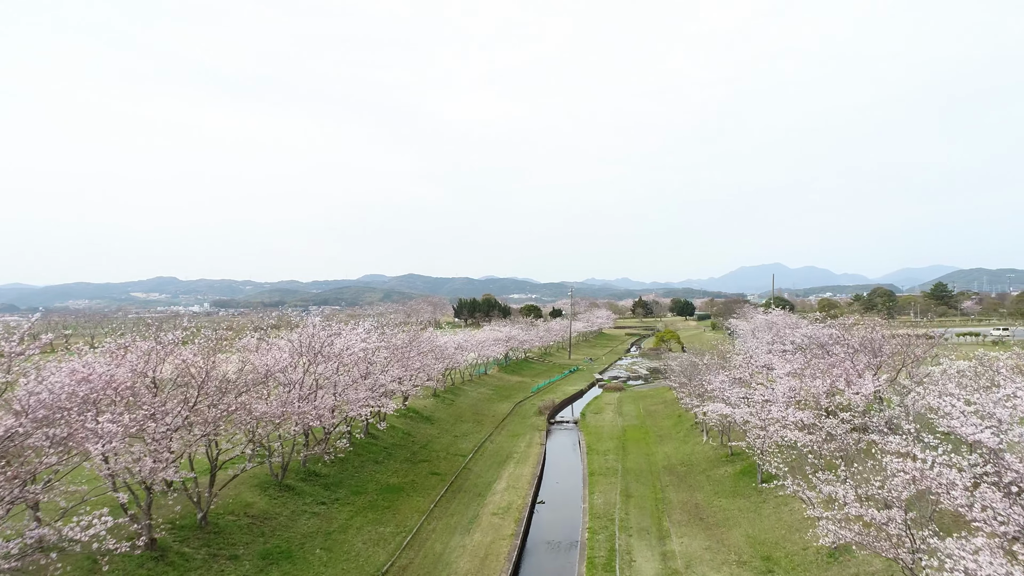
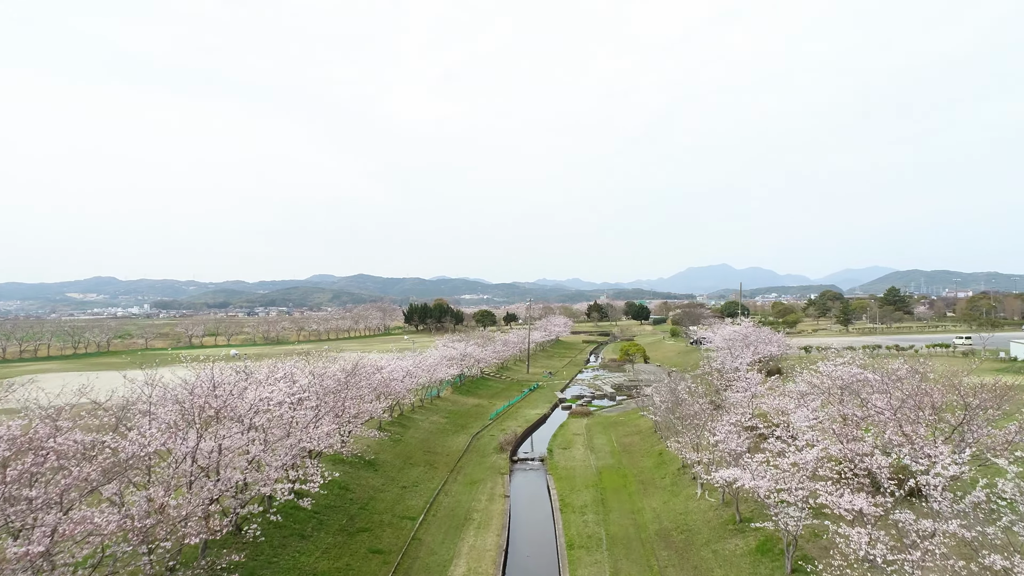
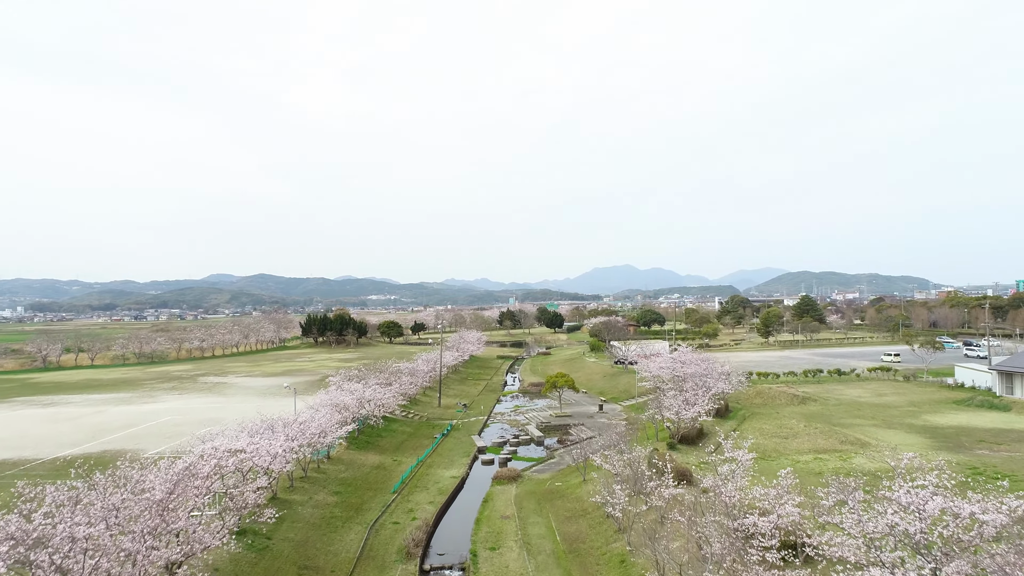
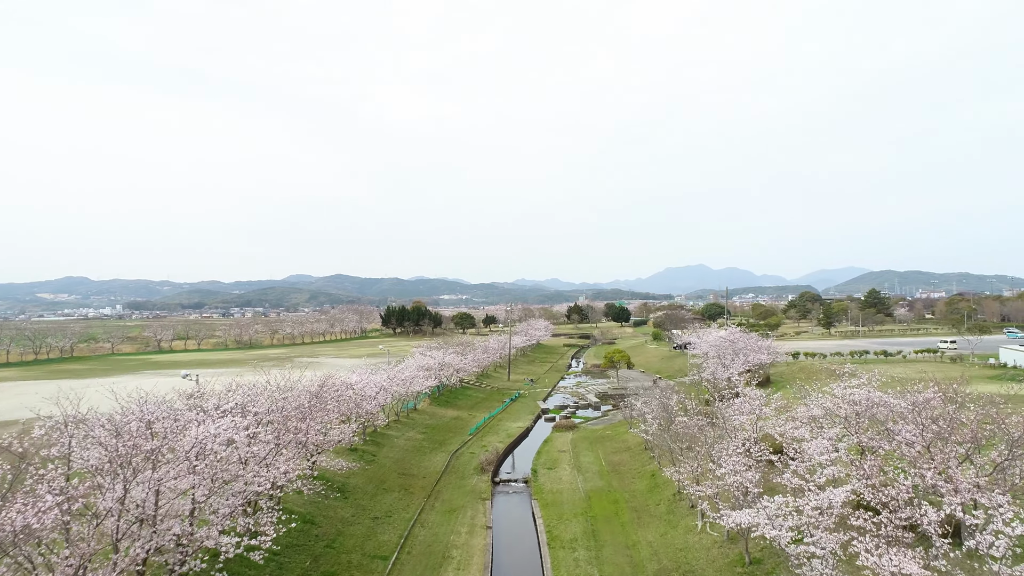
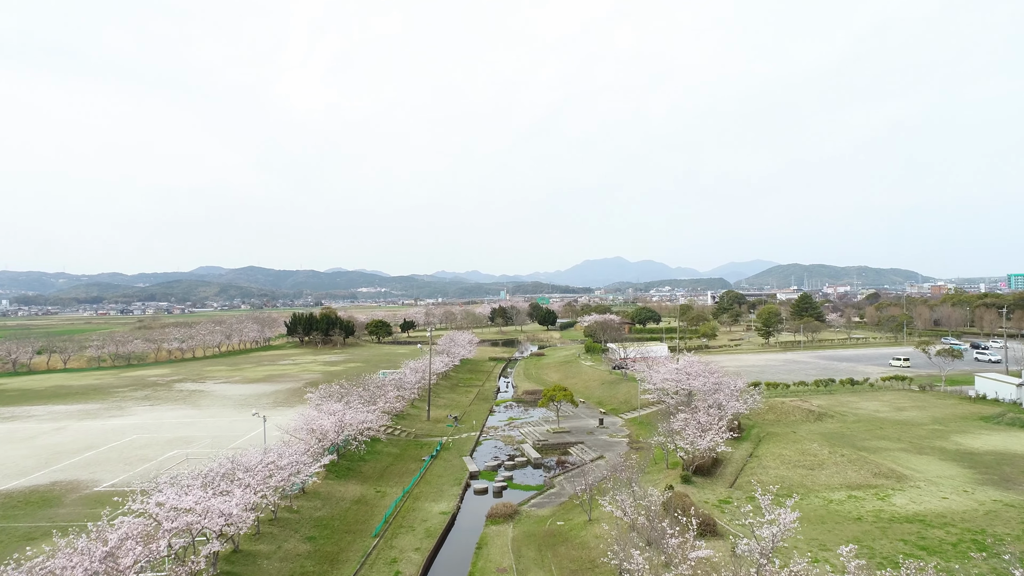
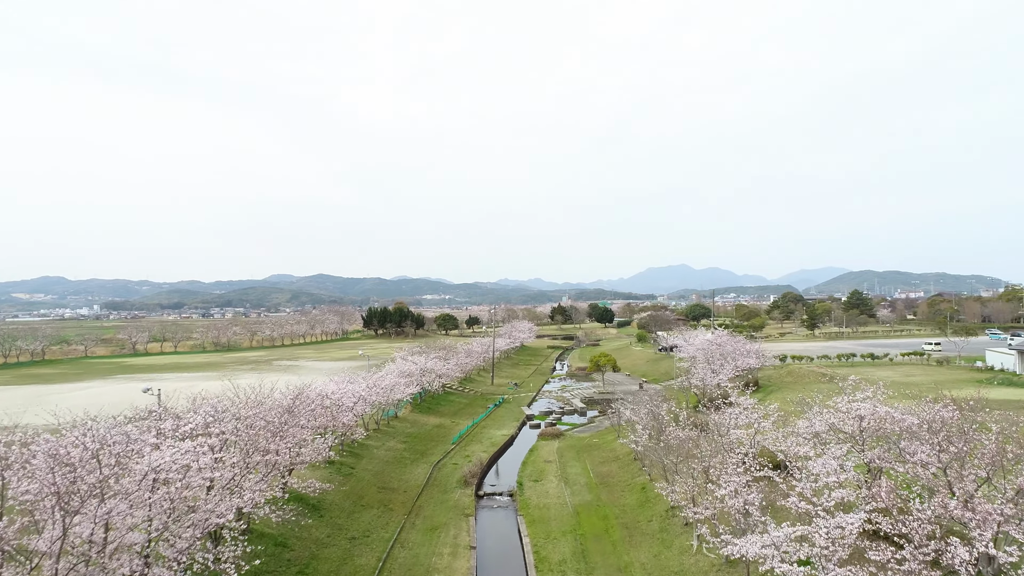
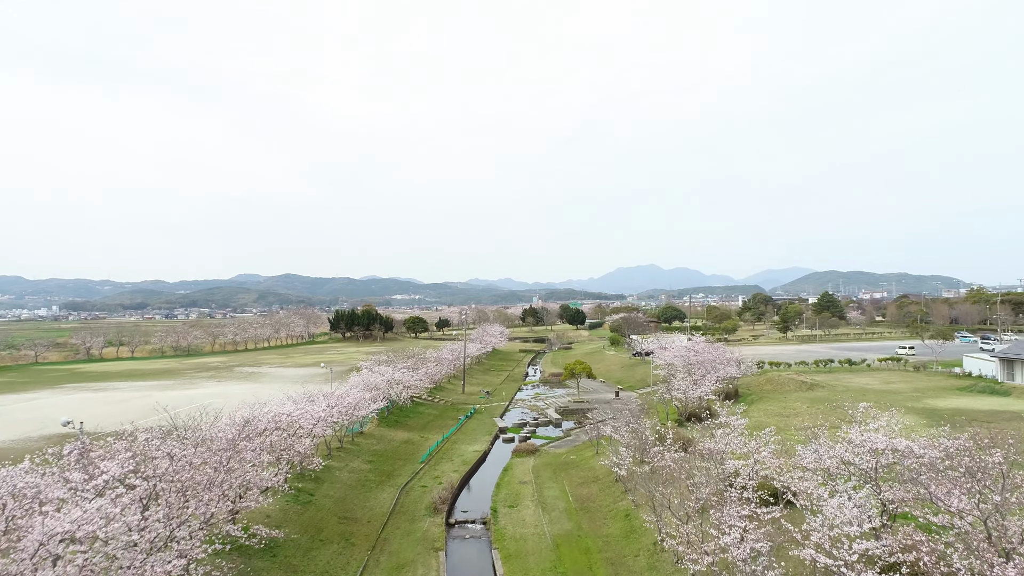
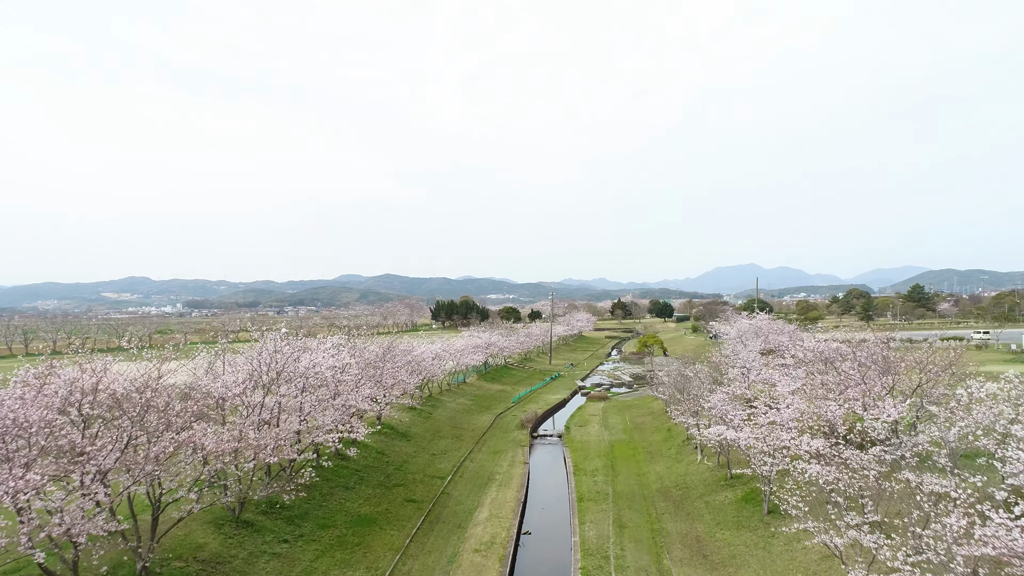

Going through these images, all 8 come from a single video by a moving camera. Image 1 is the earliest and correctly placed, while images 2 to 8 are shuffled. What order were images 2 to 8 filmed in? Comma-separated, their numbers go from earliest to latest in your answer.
8, 2, 4, 6, 7, 3, 5
